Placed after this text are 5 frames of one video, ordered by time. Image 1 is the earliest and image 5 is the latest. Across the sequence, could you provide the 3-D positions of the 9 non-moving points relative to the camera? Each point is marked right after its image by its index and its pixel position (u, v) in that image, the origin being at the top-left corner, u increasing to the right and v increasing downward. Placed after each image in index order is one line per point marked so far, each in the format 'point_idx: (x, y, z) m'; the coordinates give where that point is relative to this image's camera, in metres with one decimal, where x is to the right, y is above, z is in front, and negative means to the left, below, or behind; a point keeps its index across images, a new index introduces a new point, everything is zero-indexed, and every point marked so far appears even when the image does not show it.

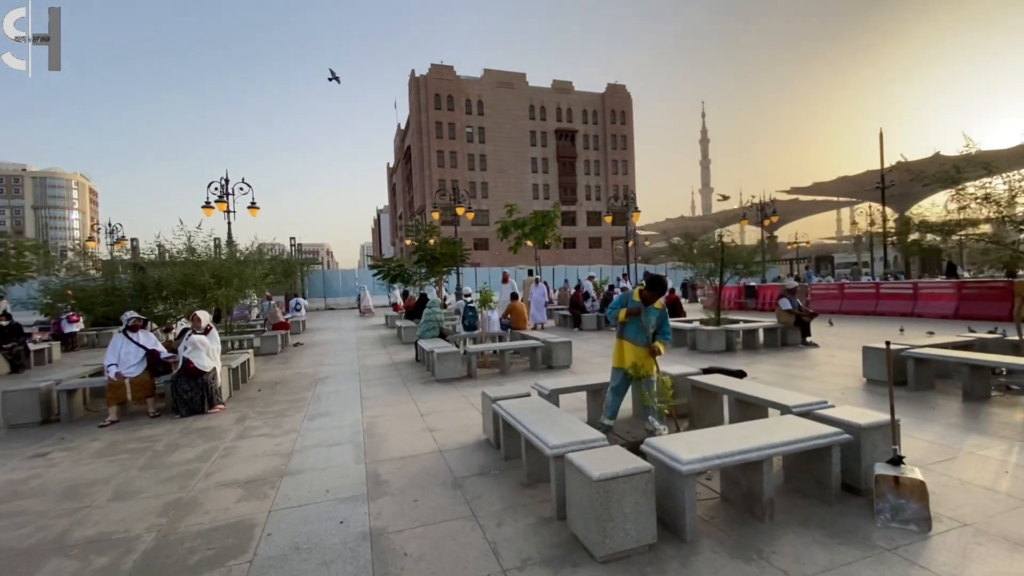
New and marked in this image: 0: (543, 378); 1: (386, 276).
0: (+0.6, -1.7, +9.3) m
1: (-4.4, +0.4, +17.5) m
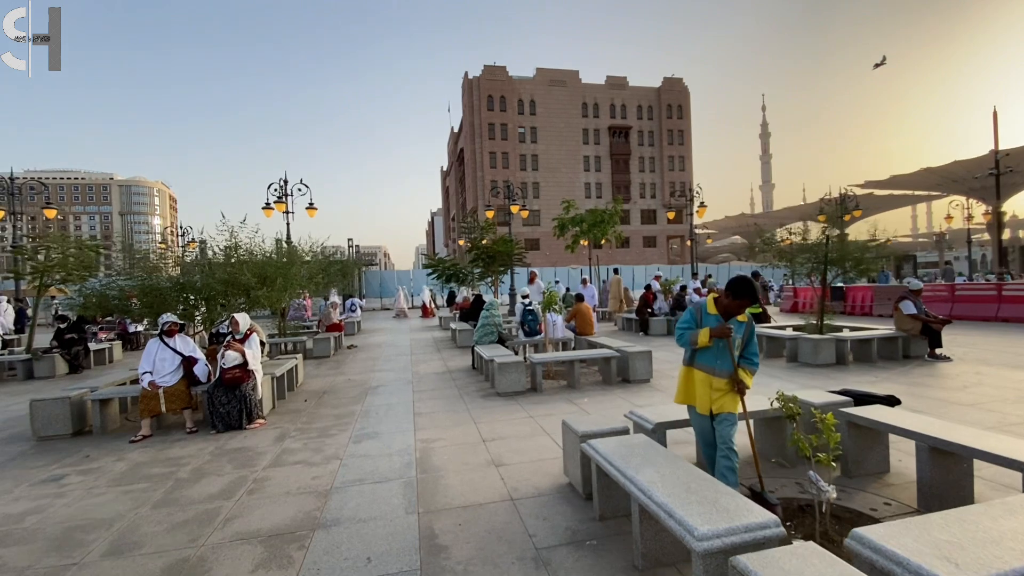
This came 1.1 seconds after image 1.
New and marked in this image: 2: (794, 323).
0: (+1.7, -1.7, +7.9) m
1: (-2.4, +0.4, +16.6) m
2: (+7.0, -0.9, +12.5) m
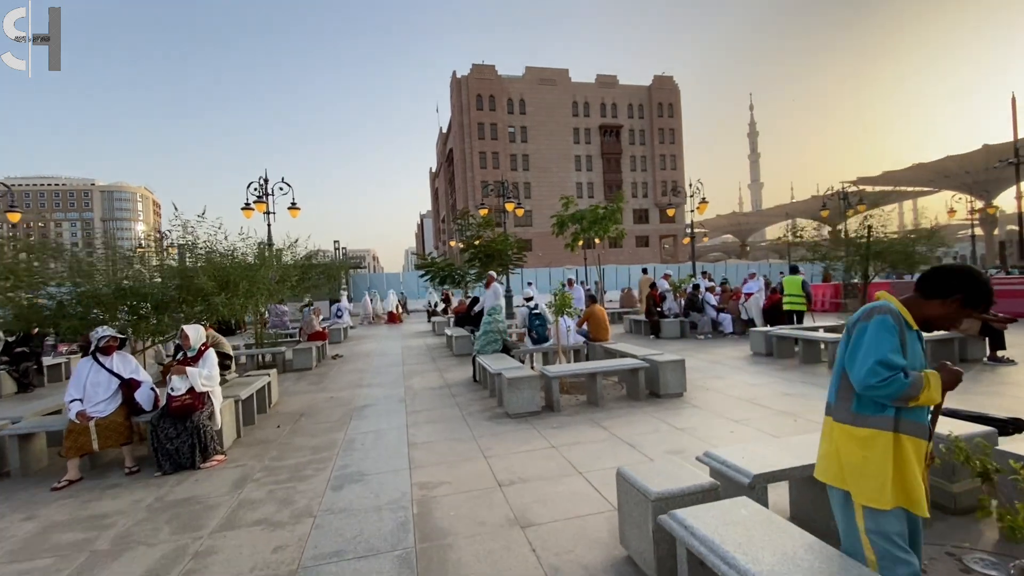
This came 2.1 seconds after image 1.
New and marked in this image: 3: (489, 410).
0: (+1.9, -1.7, +6.7) m
1: (-2.4, +0.3, +15.4) m
2: (+7.1, -0.8, +11.4) m
3: (-0.3, -1.8, +7.2) m
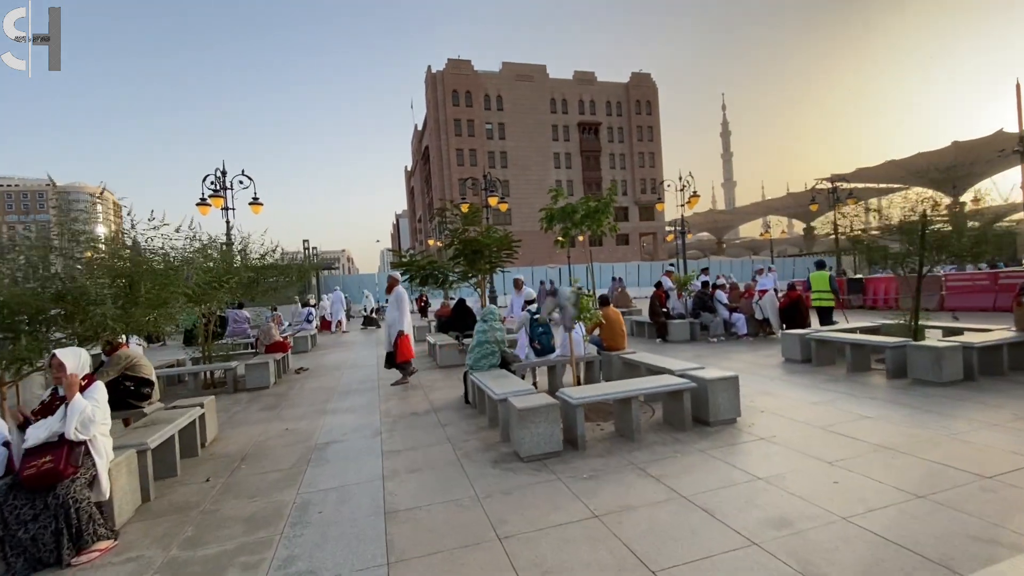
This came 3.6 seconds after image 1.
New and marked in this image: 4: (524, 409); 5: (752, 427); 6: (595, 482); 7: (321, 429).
0: (+2.0, -1.7, +5.1) m
1: (-2.7, +0.3, +13.6) m
2: (+7.0, -0.8, +10.0) m
3: (-0.2, -1.8, +5.5) m
4: (+0.1, -1.2, +5.0) m
5: (+2.8, -1.6, +5.8) m
6: (+0.7, -1.7, +4.5) m
7: (-2.7, -2.0, +7.0) m
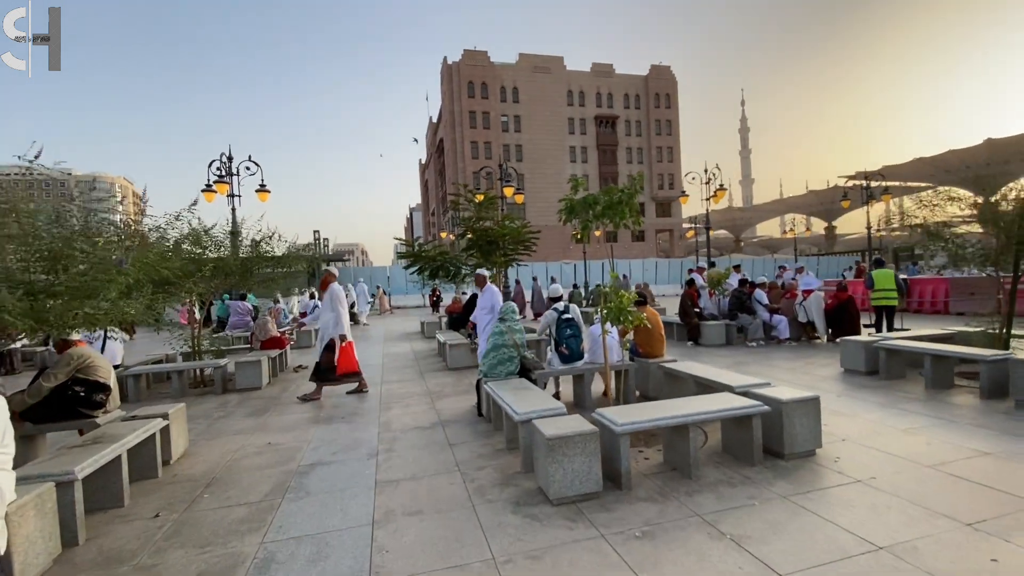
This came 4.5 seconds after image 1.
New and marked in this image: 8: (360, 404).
0: (+2.2, -1.6, +4.0) m
1: (-2.2, +0.5, +12.5) m
2: (+7.4, -0.8, +8.8) m
3: (0.0, -1.7, +4.4) m
4: (+0.3, -1.2, +3.9) m
5: (+3.0, -1.6, +4.6) m
6: (+0.9, -1.7, +3.3) m
7: (-2.4, -1.8, +5.9) m
8: (-2.4, -1.8, +7.8) m
